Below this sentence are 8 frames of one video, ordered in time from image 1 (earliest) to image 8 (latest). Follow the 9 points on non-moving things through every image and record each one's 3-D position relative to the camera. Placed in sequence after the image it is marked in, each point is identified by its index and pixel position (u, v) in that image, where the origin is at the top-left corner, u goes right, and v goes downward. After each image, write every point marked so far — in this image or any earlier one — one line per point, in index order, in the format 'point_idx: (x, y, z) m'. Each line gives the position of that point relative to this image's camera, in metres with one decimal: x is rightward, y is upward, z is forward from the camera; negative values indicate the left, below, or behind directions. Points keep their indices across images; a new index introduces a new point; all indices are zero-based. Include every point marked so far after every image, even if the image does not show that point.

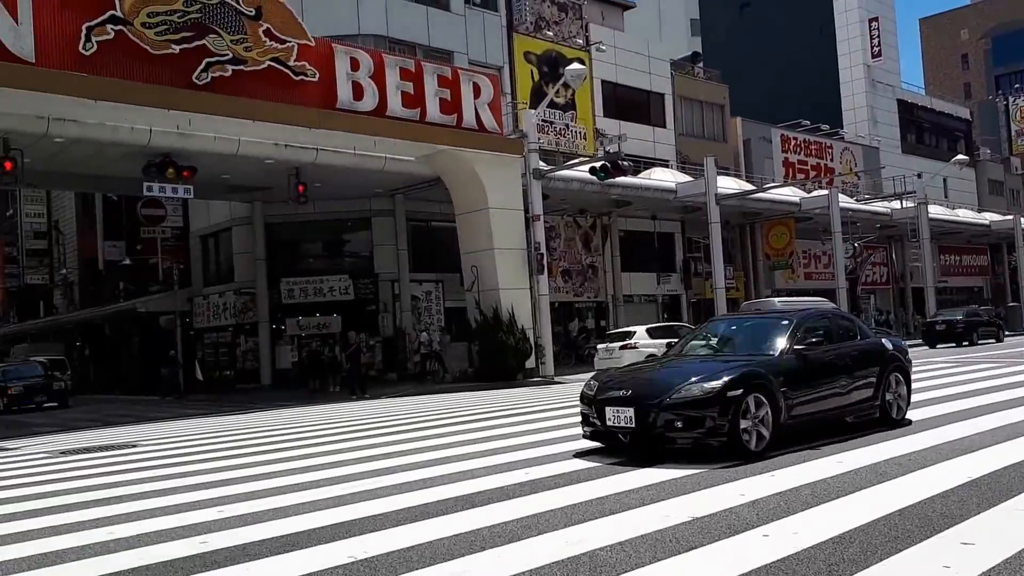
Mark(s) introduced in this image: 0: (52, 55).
0: (-9.6, +4.9, +18.0) m
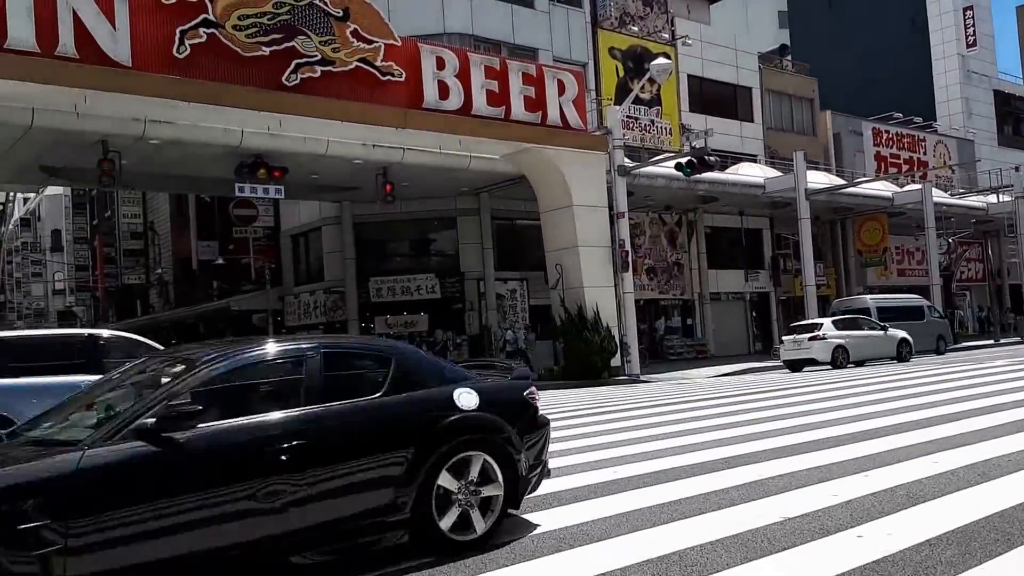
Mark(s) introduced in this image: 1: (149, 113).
0: (-7.6, +4.9, +18.3) m
1: (-7.7, +3.7, +18.4) m
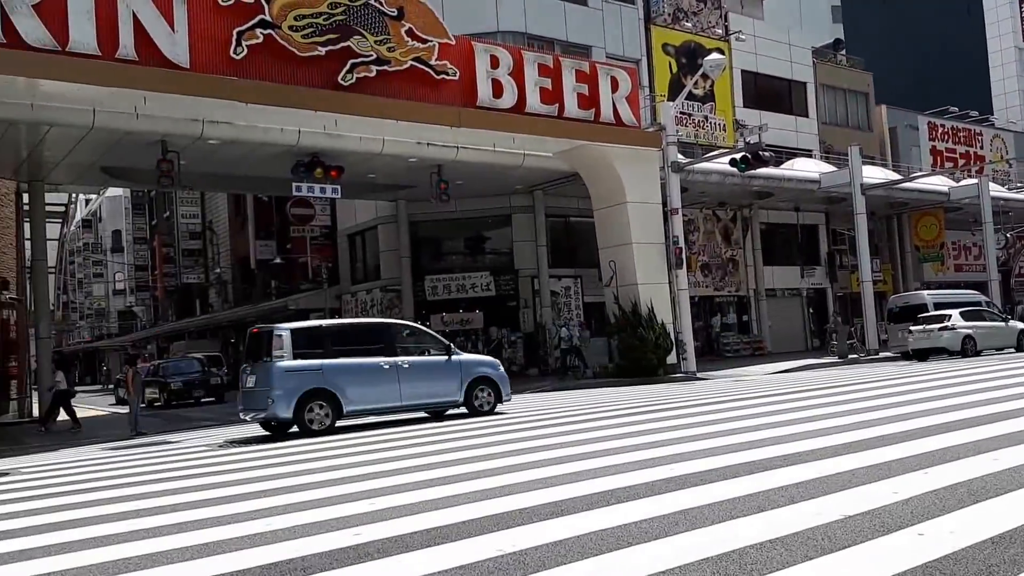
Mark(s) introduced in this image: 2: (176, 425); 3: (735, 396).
0: (-6.4, +4.9, +18.5) m
1: (-6.4, +3.8, +18.5) m
2: (-7.5, -3.1, +19.1) m
3: (+5.0, -2.4, +19.5) m
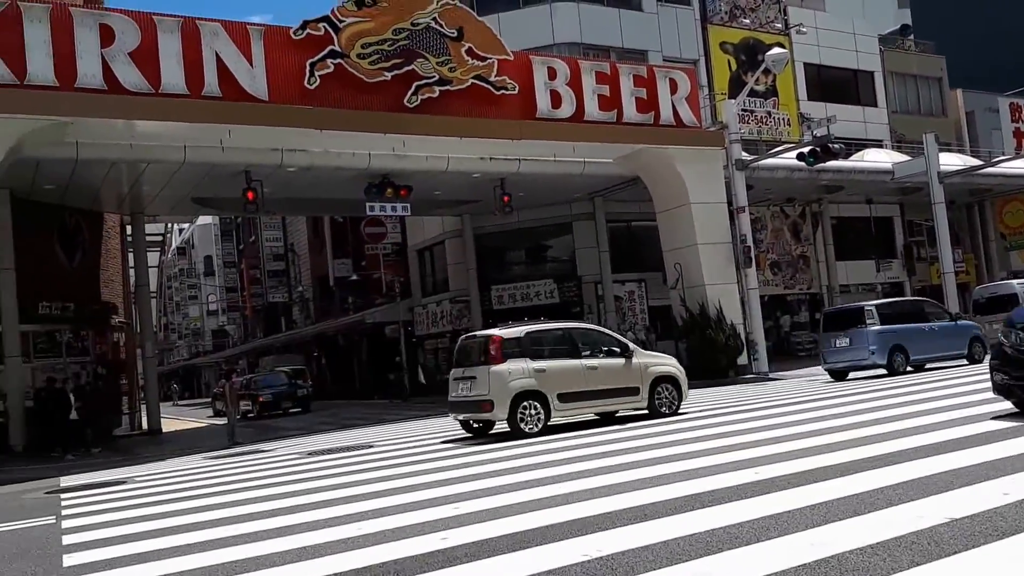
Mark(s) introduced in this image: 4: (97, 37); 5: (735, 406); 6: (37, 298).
0: (-5.2, +4.5, +19.7) m
1: (-5.2, +3.3, +19.8) m
2: (-6.0, -3.6, +20.7) m
3: (+6.5, -2.4, +19.3) m
4: (-8.6, +5.3, +18.0) m
5: (+4.7, -2.4, +18.1) m
6: (-10.9, -0.3, +19.8) m
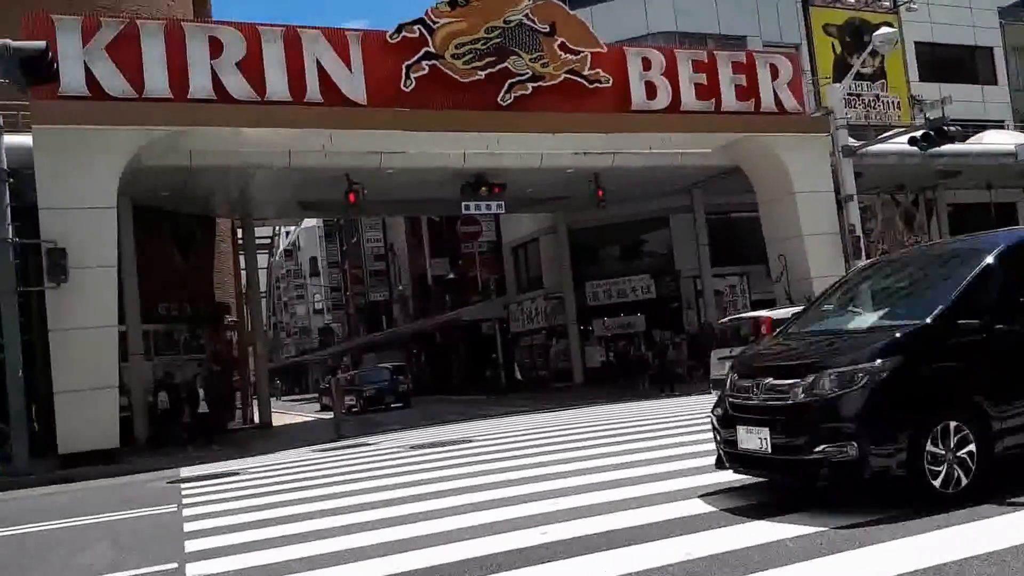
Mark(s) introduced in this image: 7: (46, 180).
0: (-3.1, +4.5, +20.2) m
1: (-3.0, +3.4, +20.3) m
2: (-3.6, -3.5, +21.3) m
3: (+8.6, -2.3, +18.3) m
4: (-6.7, +5.3, +18.9) m
5: (+6.6, -2.3, +17.3) m
6: (-8.7, -0.3, +21.0) m
7: (-9.7, +2.1, +17.6) m
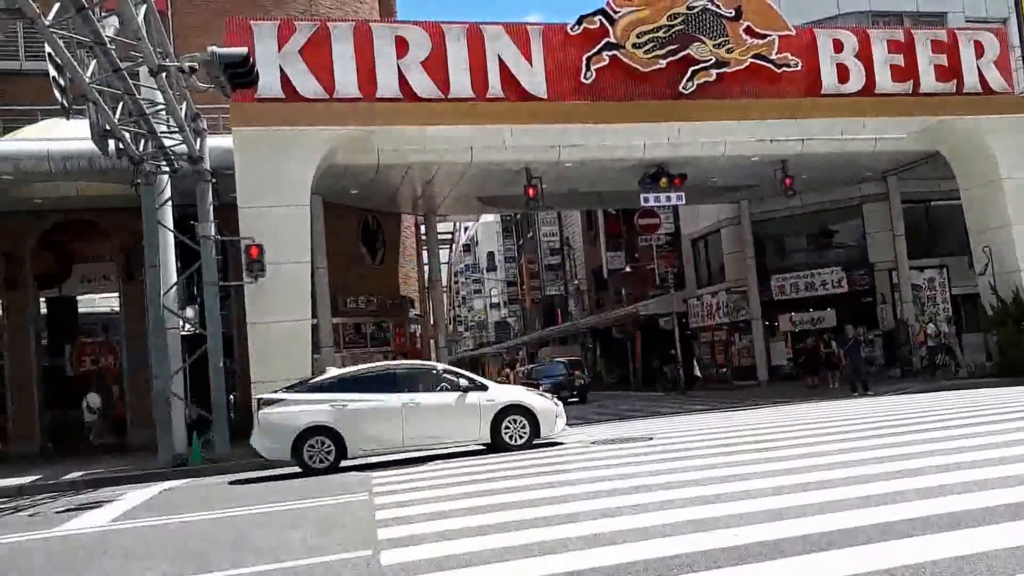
0: (+1.1, +4.7, +20.2) m
1: (+1.2, +3.5, +20.2) m
2: (+0.8, -3.4, +21.2) m
3: (+12.4, -2.1, +16.6) m
4: (-2.7, +5.4, +19.4) m
5: (+10.3, -2.1, +15.9) m
6: (-4.3, -0.2, +21.7) m
7: (-5.7, +2.2, +18.5) m
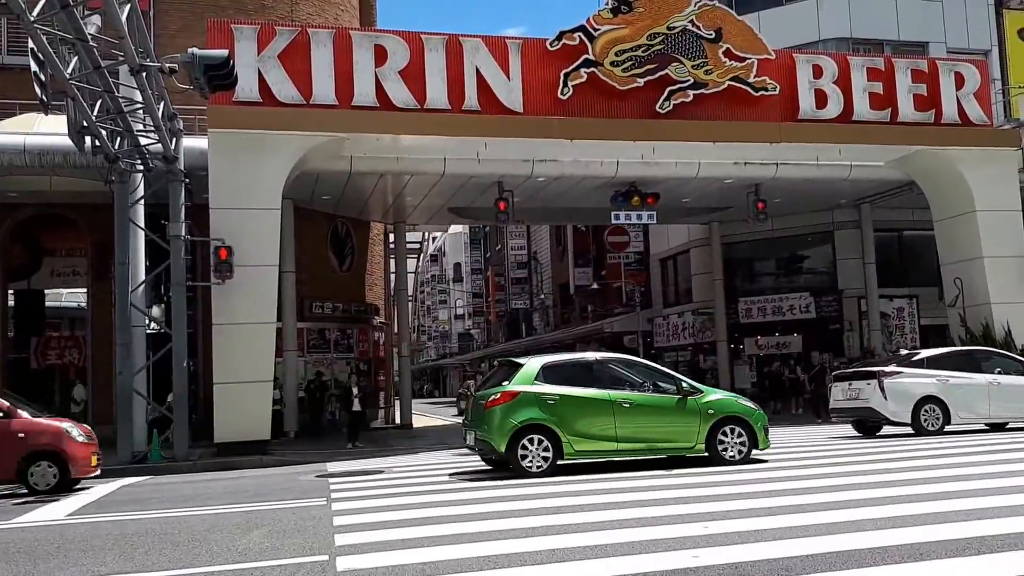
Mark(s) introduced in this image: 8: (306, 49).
0: (+0.5, +4.4, +20.2) m
1: (+0.5, +3.2, +20.2) m
2: (-0.2, -3.7, +21.2) m
3: (+11.4, -2.9, +16.3) m
4: (-3.2, +5.3, +19.5) m
5: (+9.3, -2.8, +15.7) m
6: (-5.1, -0.3, +21.8) m
7: (-6.5, +2.2, +18.5) m
8: (-4.7, +5.4, +19.2) m
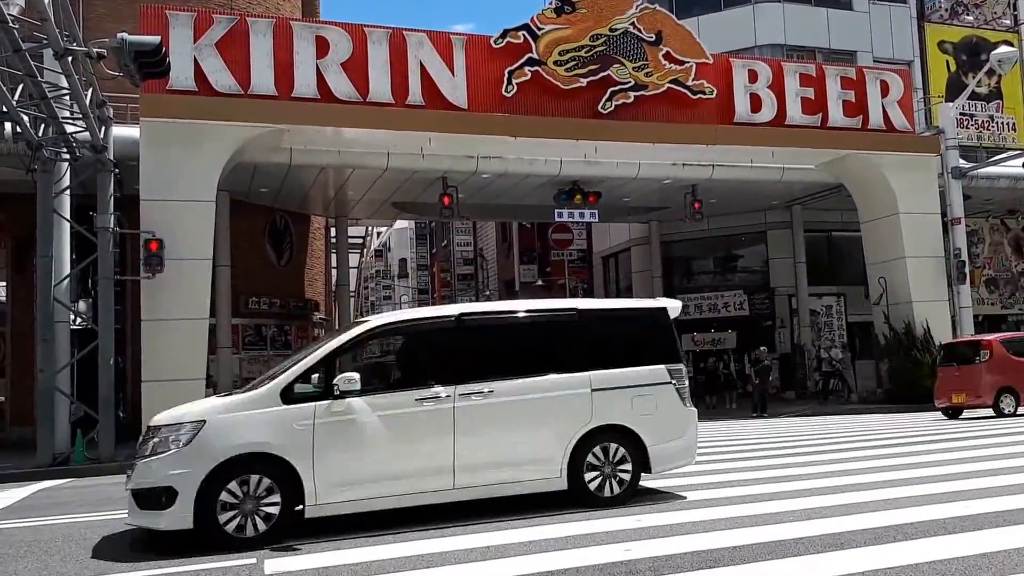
0: (-0.8, +4.4, +20.2) m
1: (-0.8, +3.3, +20.2) m
2: (-1.6, -3.6, +21.1) m
3: (+10.4, -2.8, +17.4) m
4: (-4.5, +5.4, +19.1) m
5: (+8.4, -2.7, +16.6) m
6: (-6.5, -0.2, +21.2) m
7: (-7.6, +2.3, +17.9) m
8: (-5.8, +5.5, +18.7) m
